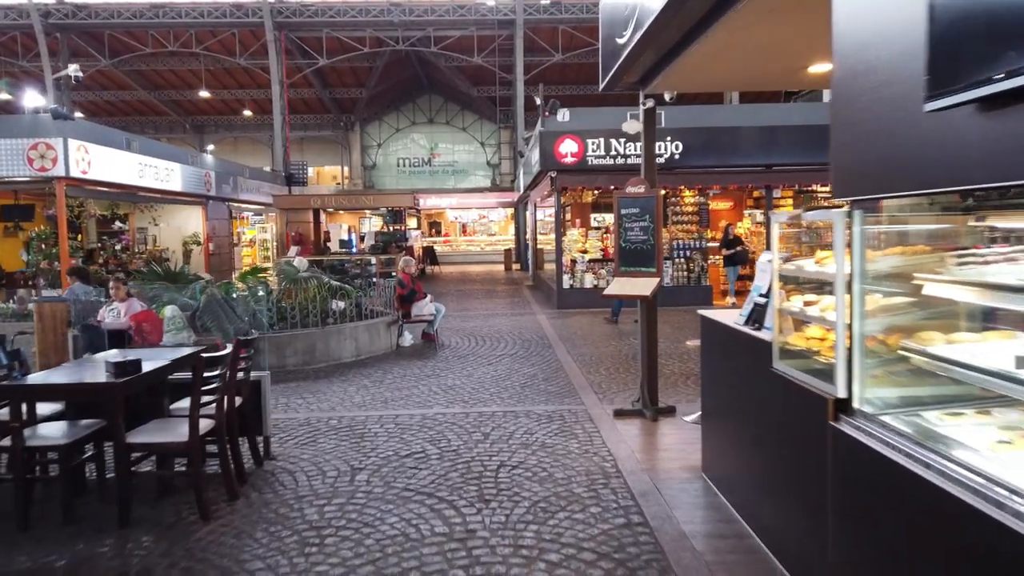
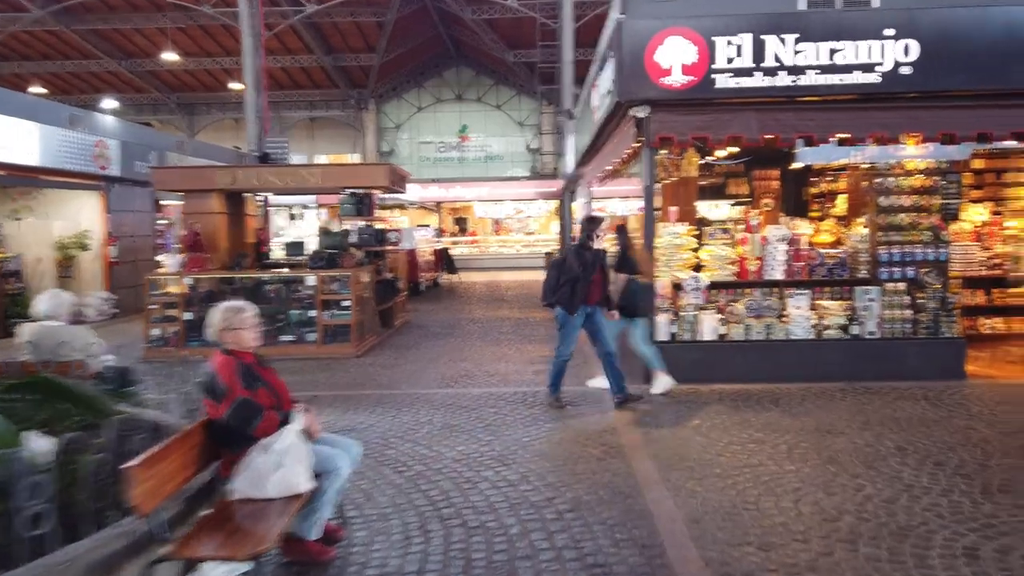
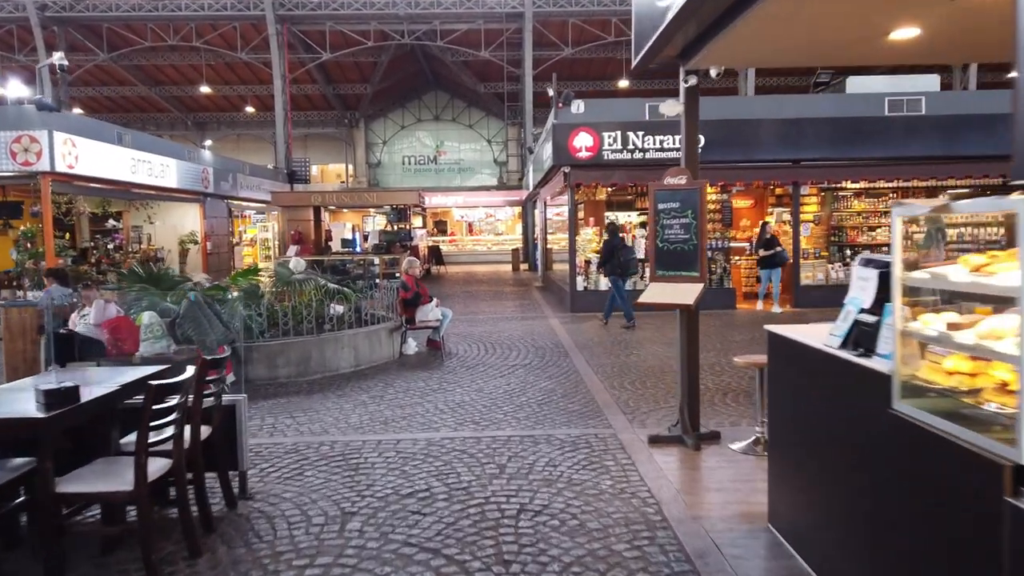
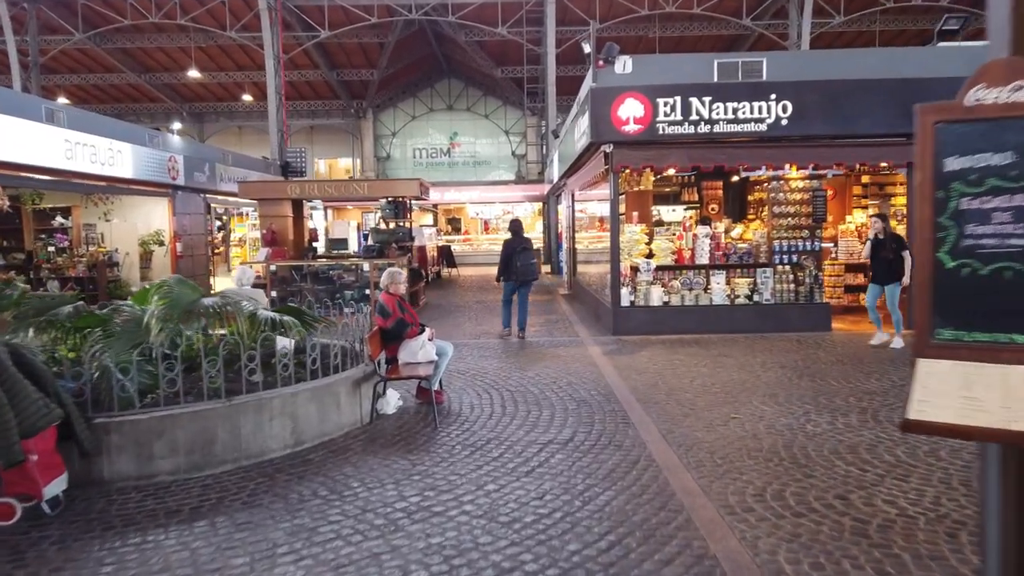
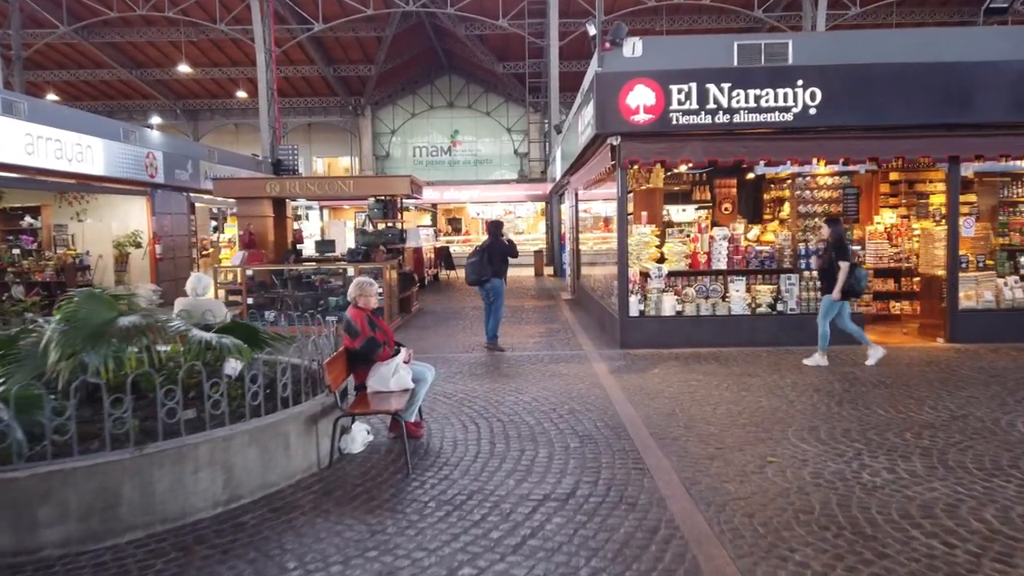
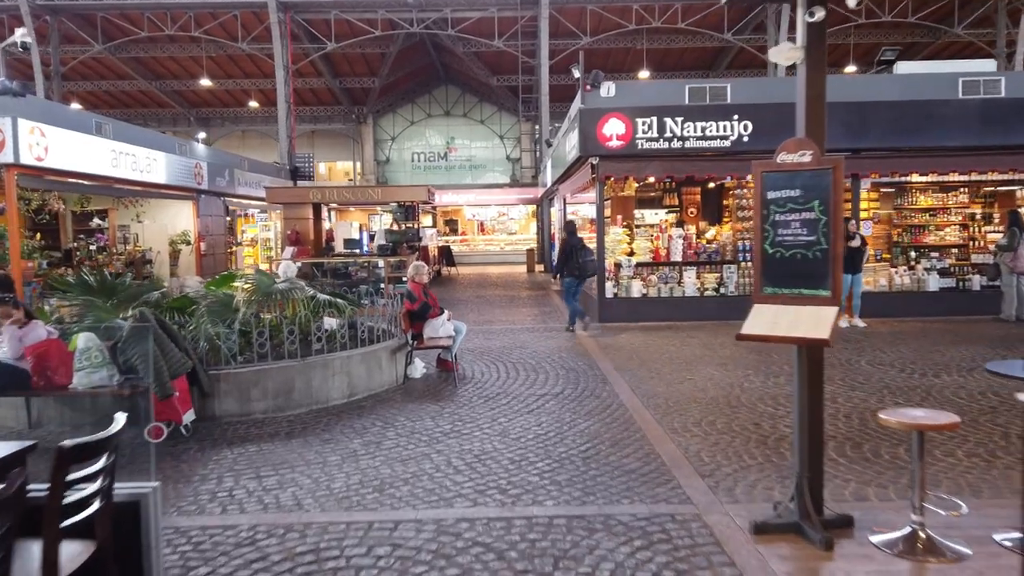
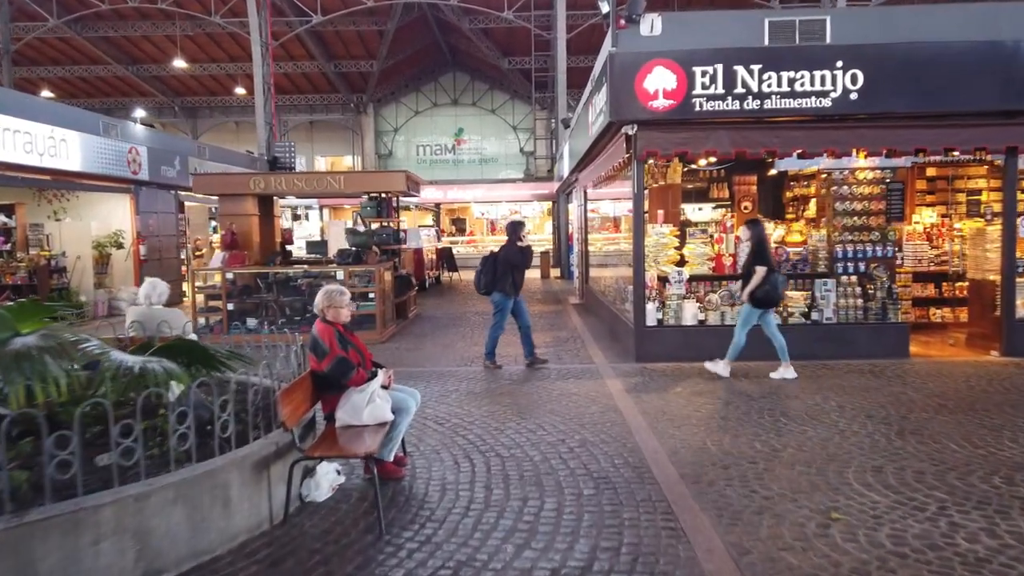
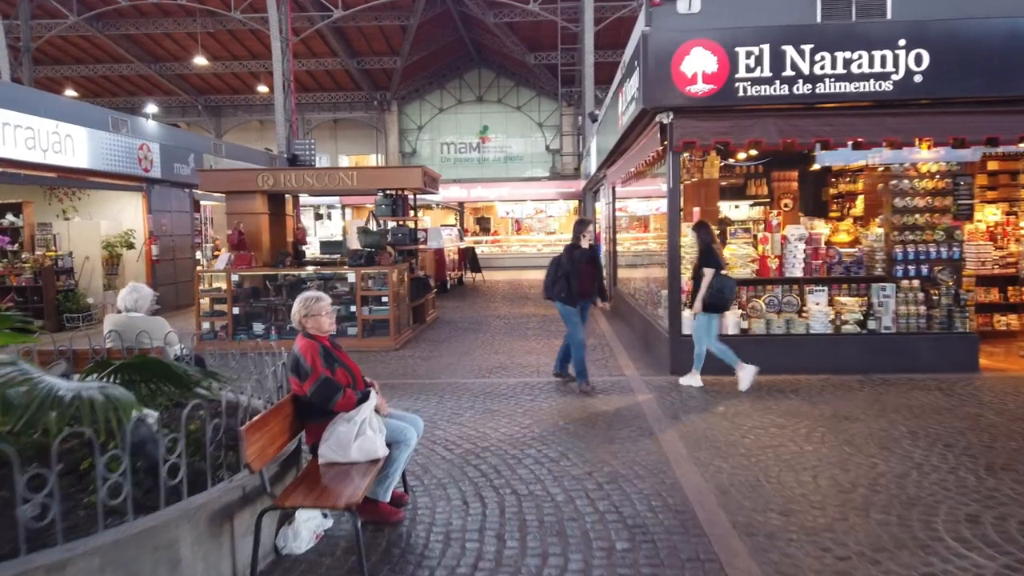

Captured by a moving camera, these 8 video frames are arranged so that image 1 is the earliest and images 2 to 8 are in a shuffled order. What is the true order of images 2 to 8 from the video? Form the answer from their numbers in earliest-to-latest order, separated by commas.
3, 6, 4, 5, 7, 8, 2
